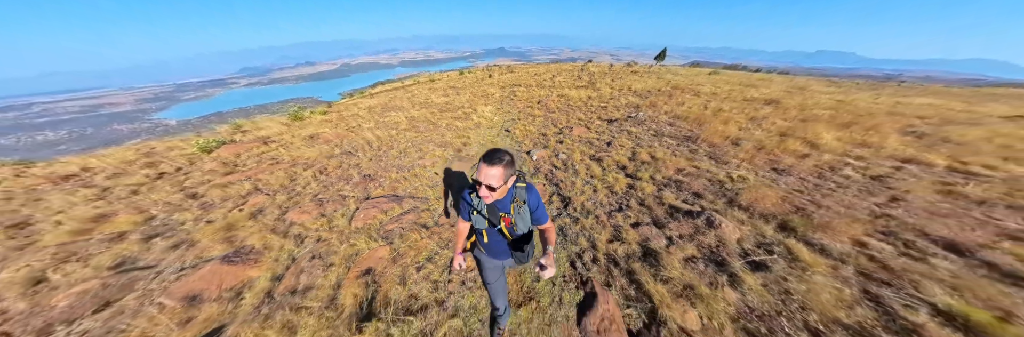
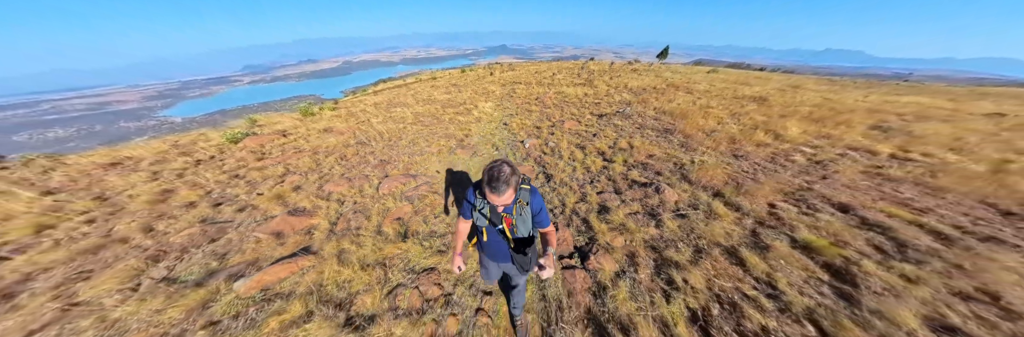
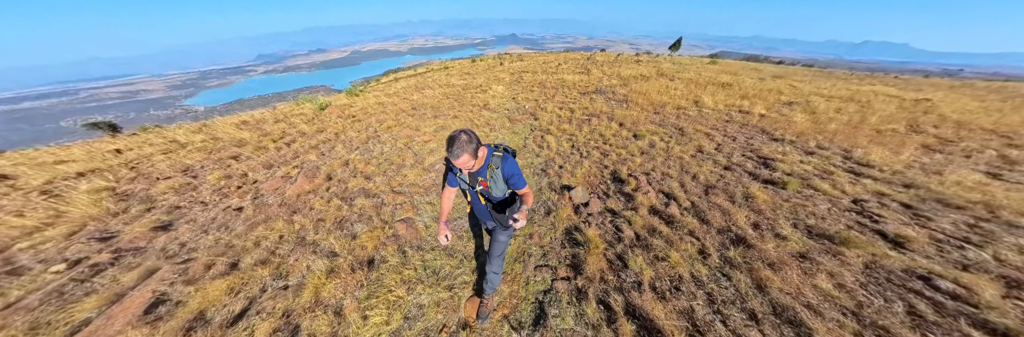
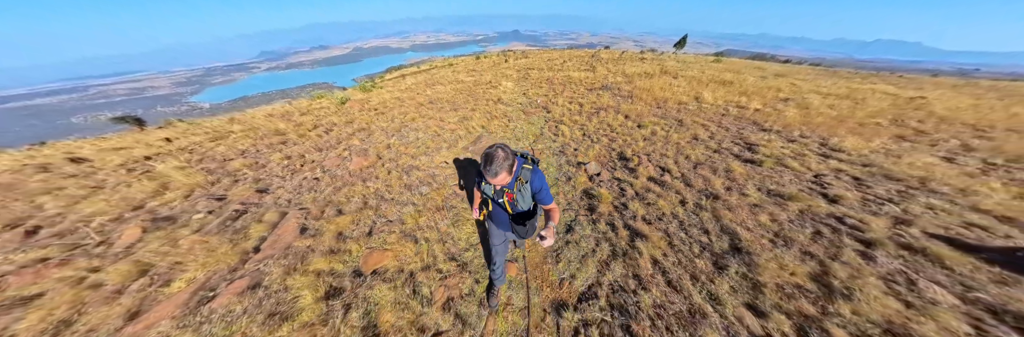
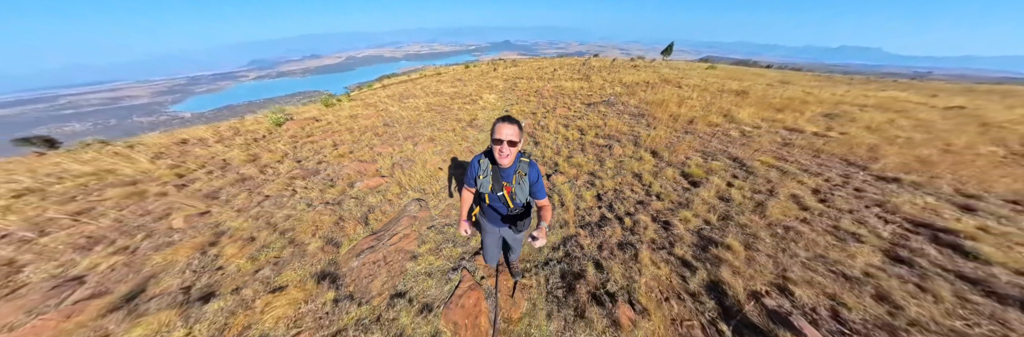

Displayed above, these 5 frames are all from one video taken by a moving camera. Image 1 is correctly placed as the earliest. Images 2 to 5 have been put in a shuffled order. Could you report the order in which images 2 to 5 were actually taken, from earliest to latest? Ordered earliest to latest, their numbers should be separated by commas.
2, 5, 3, 4
